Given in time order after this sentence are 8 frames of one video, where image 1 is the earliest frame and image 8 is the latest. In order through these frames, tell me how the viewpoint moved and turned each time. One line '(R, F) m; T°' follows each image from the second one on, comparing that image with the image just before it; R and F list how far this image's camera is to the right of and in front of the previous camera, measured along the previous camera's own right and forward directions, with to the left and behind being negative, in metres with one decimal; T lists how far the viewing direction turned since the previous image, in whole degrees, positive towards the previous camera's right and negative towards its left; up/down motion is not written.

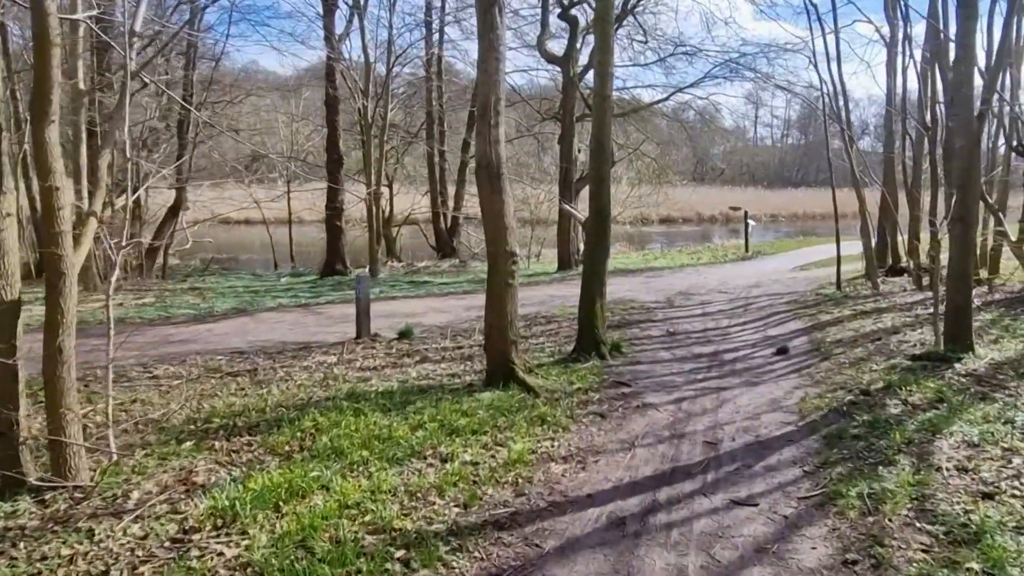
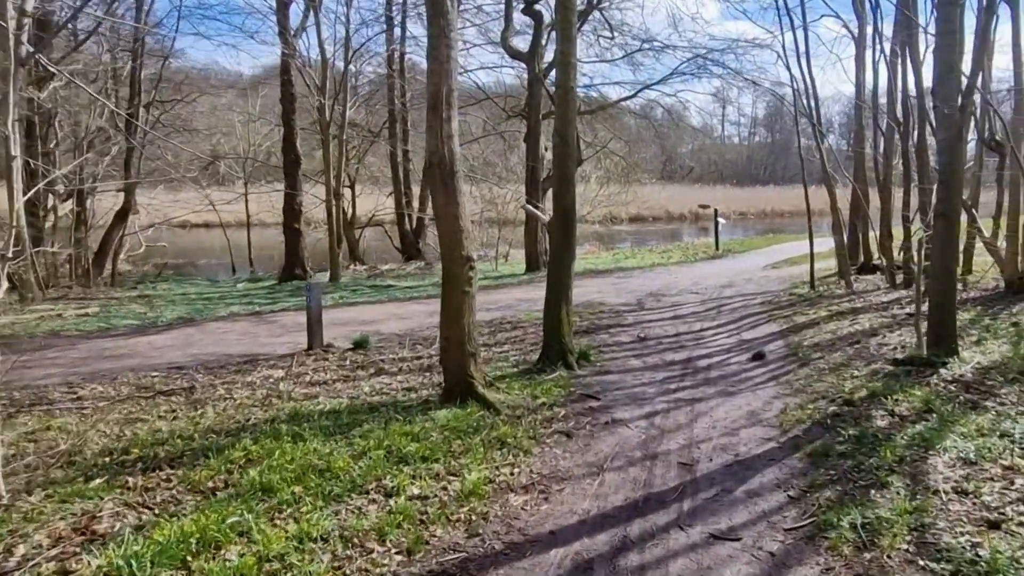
(+0.1, +0.5) m; +2°
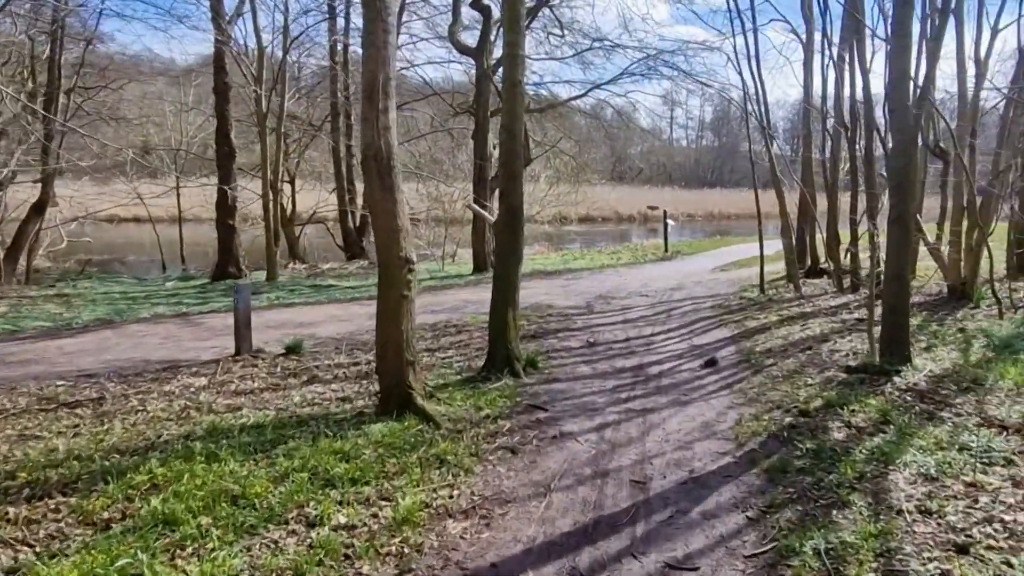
(0.0, +0.4) m; +4°
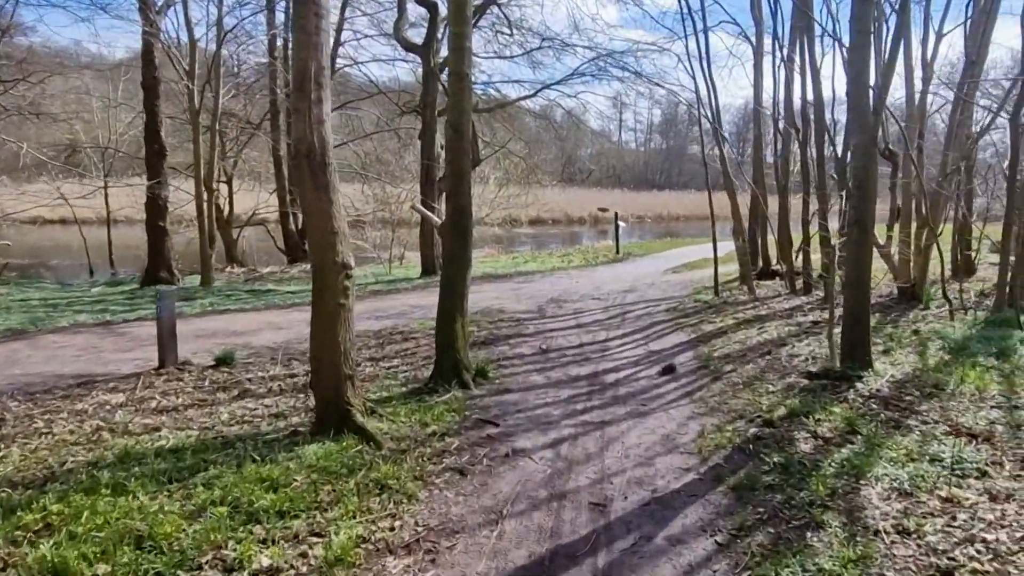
(0.0, +0.4) m; +4°
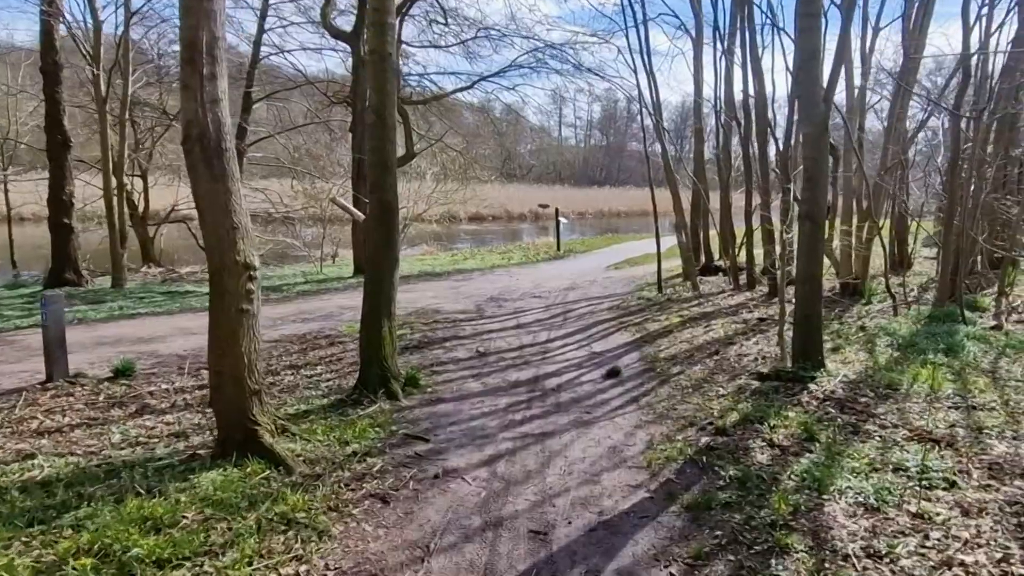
(+0.1, +0.5) m; +5°
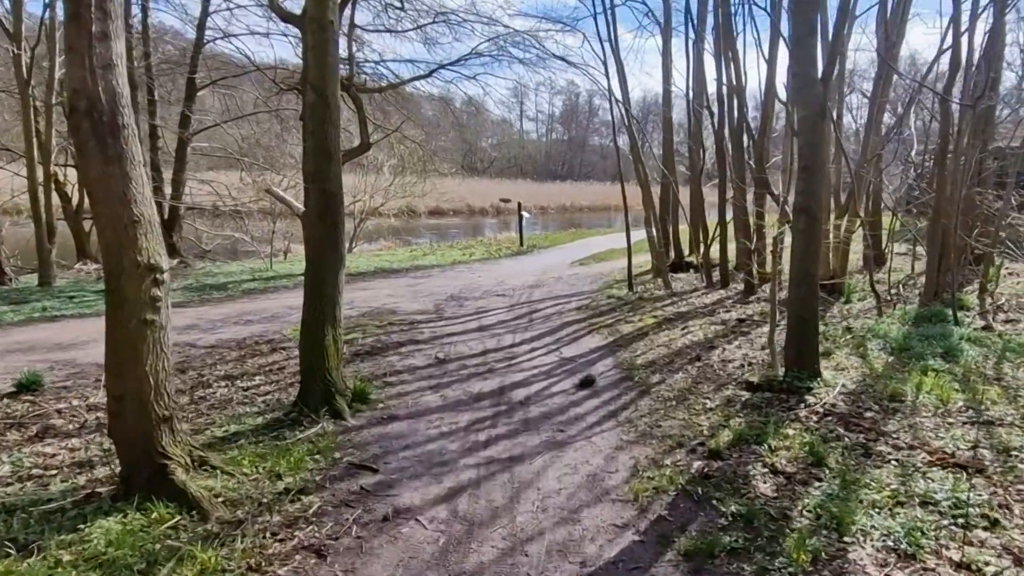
(0.0, +0.6) m; +3°
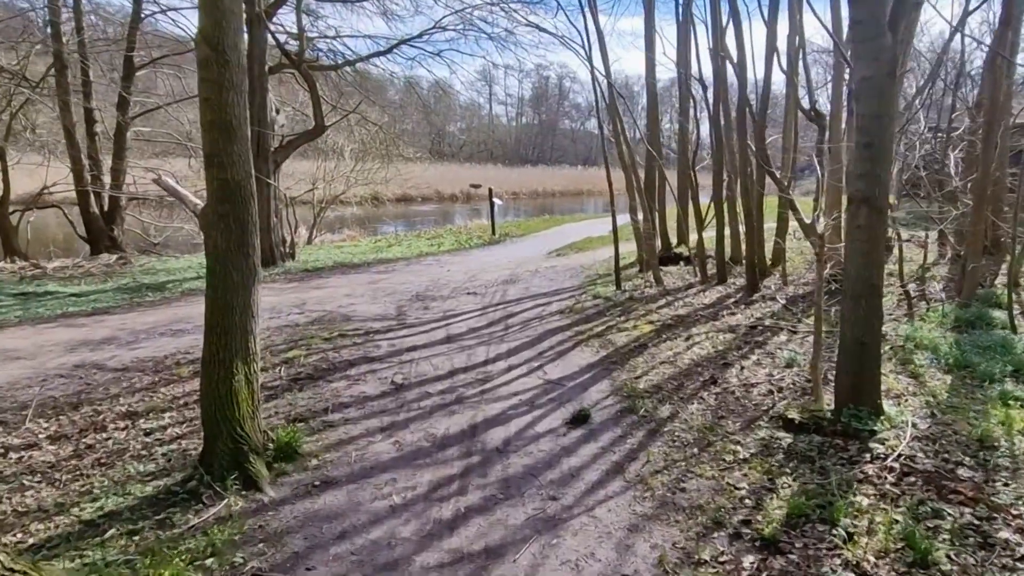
(0.0, +1.2) m; +2°
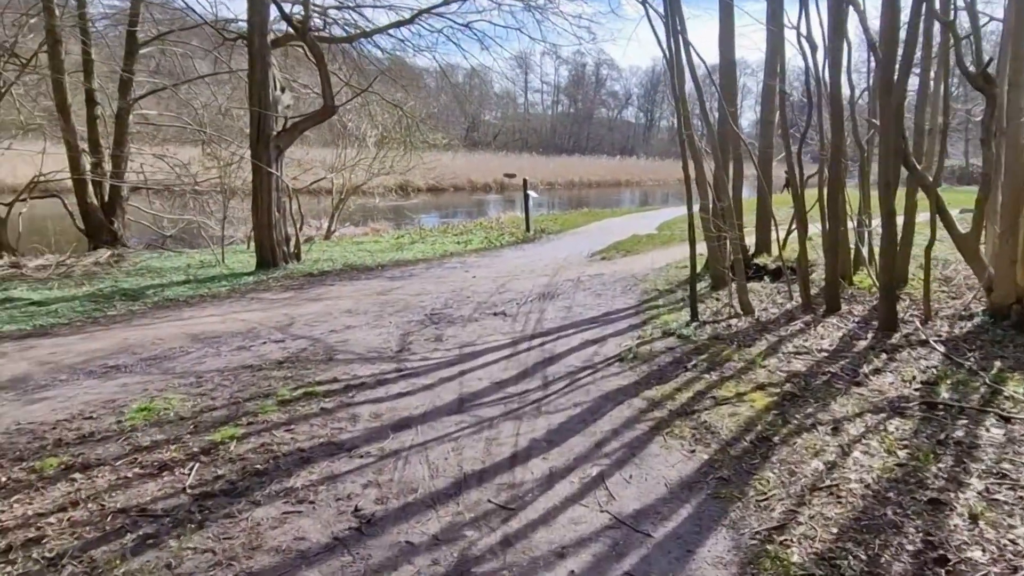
(-0.1, +2.2) m; -3°
